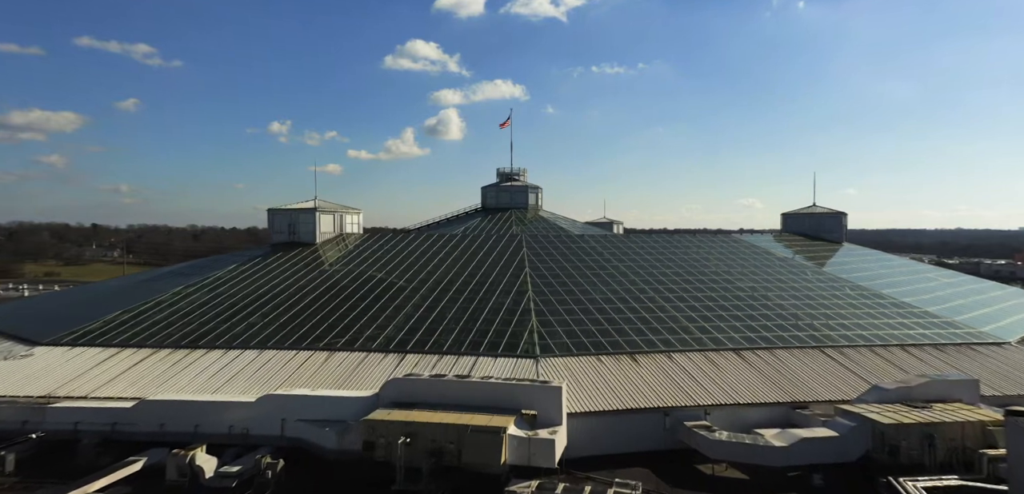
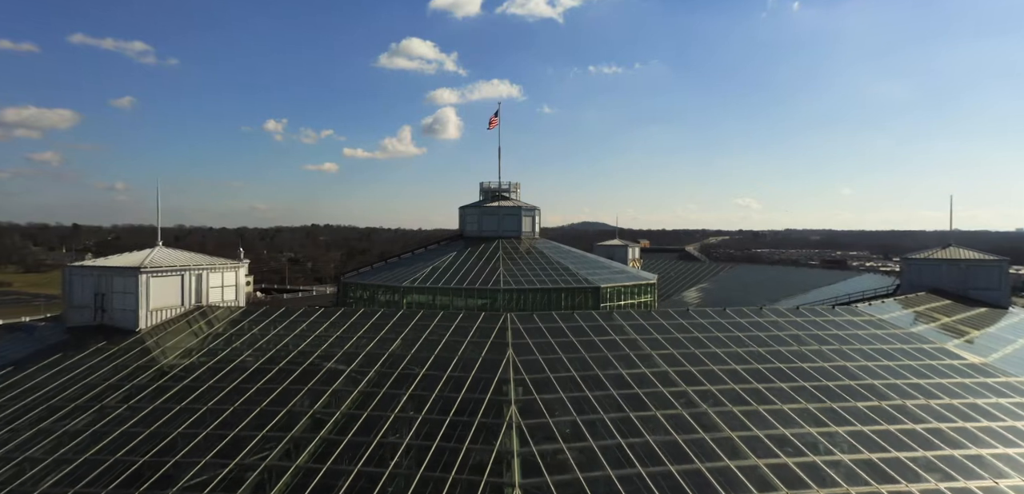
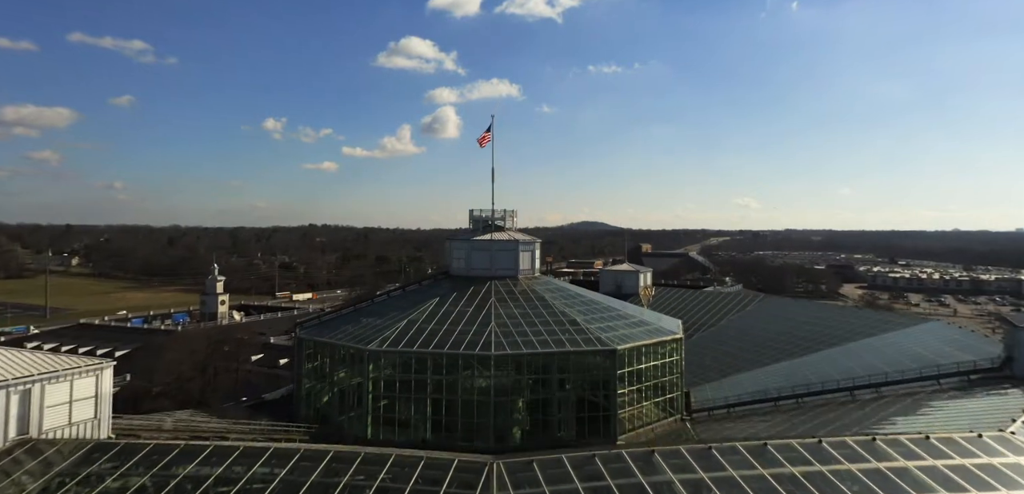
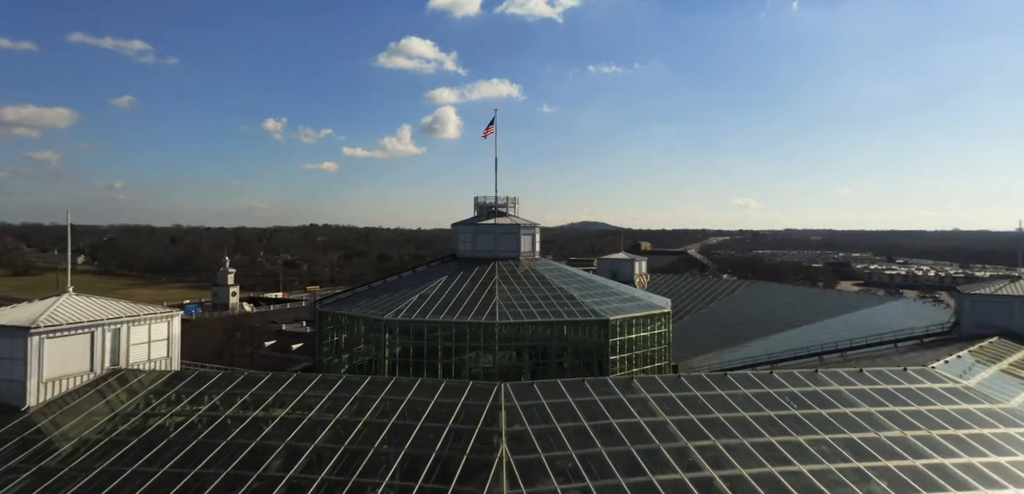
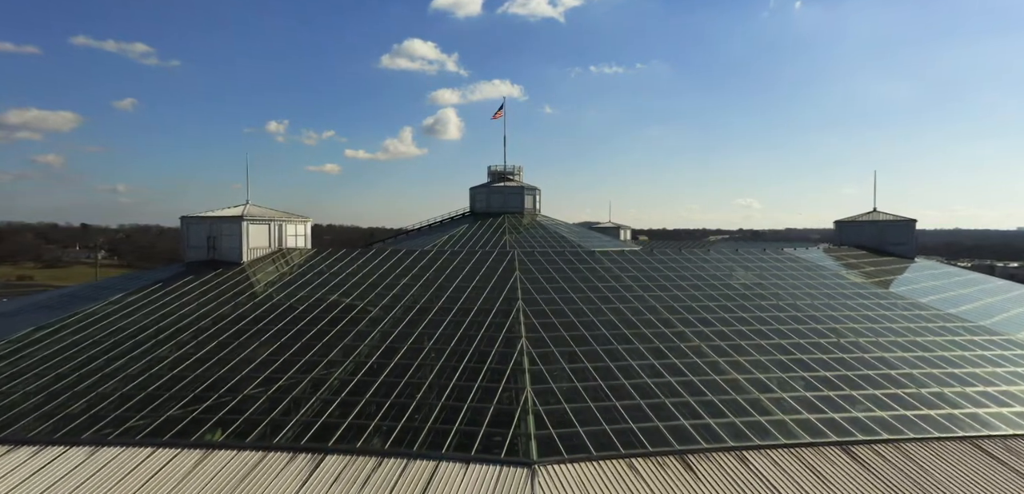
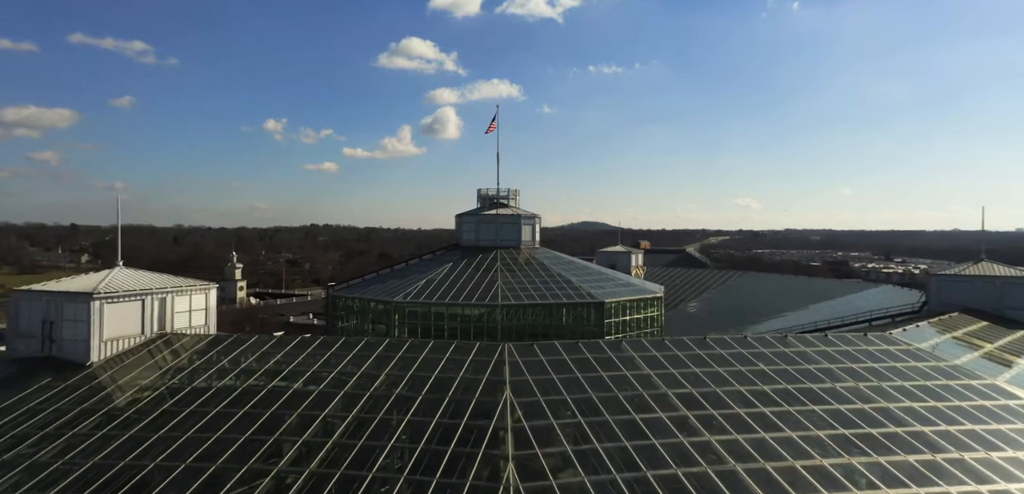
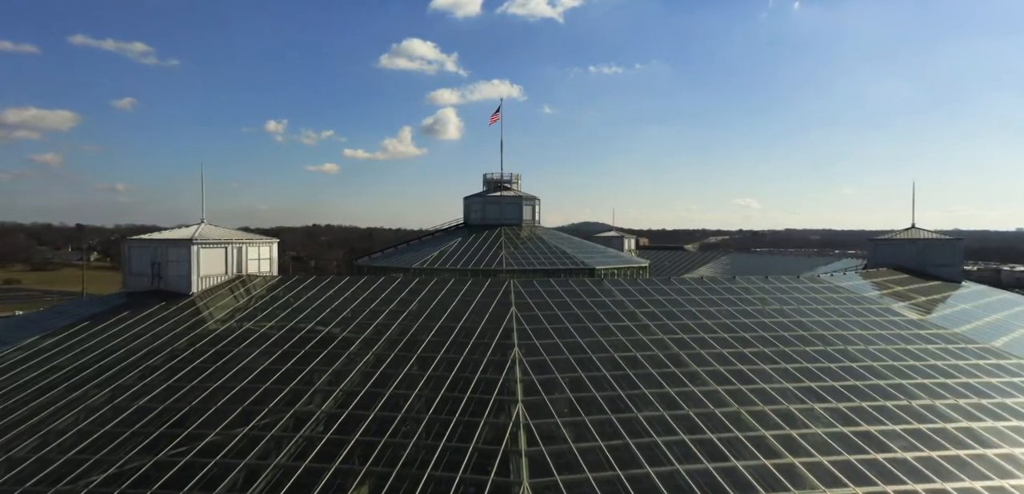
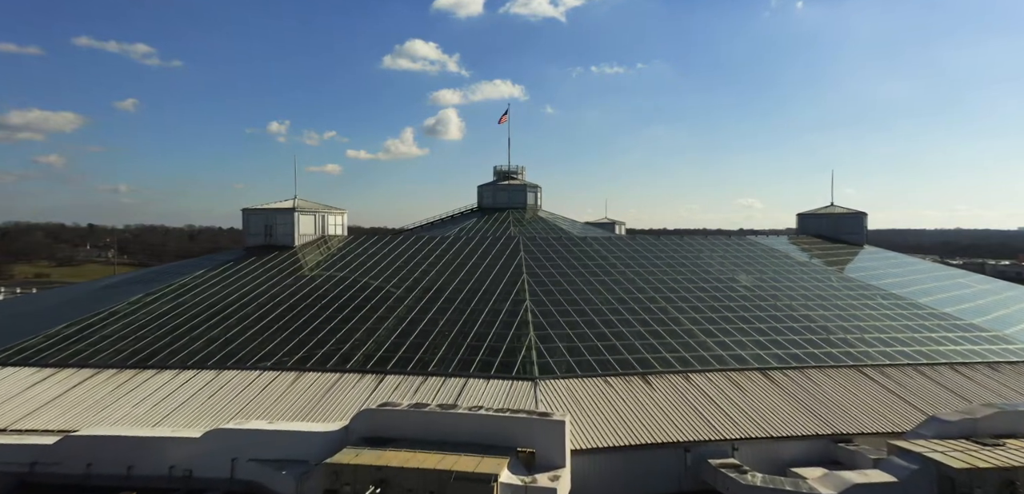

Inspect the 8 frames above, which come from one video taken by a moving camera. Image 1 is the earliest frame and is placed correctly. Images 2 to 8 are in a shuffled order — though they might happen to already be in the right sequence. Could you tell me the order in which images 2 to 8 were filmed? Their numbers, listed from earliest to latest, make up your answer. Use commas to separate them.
8, 5, 7, 2, 6, 4, 3
